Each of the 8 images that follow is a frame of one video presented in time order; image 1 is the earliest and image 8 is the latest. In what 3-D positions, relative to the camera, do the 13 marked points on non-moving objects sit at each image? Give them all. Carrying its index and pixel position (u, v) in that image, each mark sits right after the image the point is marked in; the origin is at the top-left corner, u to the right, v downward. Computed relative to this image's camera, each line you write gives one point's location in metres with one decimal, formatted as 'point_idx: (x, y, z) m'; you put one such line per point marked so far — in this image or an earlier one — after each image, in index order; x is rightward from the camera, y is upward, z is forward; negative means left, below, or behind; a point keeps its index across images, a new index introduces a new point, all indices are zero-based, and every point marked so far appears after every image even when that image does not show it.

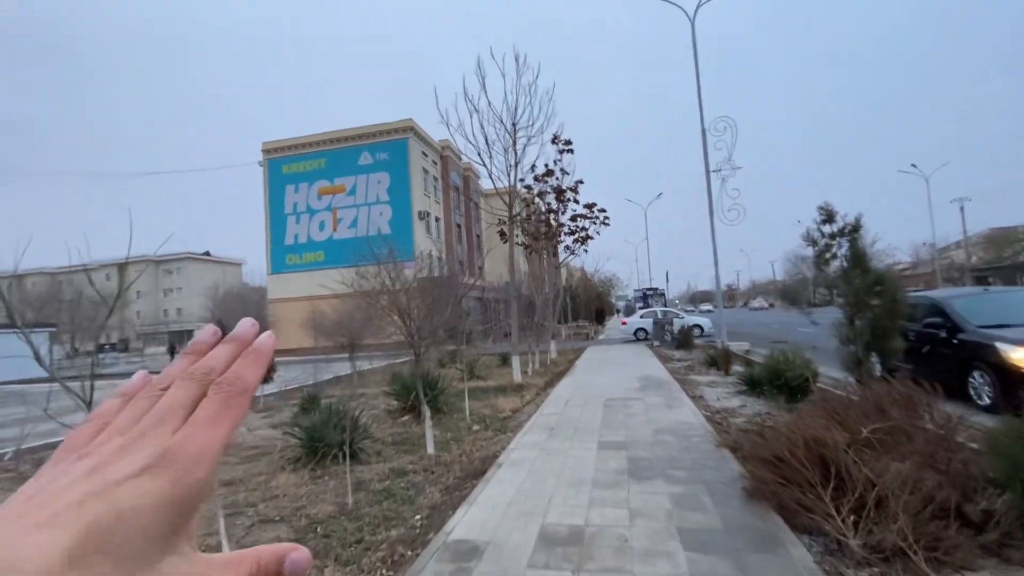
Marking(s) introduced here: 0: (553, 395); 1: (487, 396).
0: (+0.9, -2.4, +10.6) m
1: (-0.7, -3.0, +13.0) m
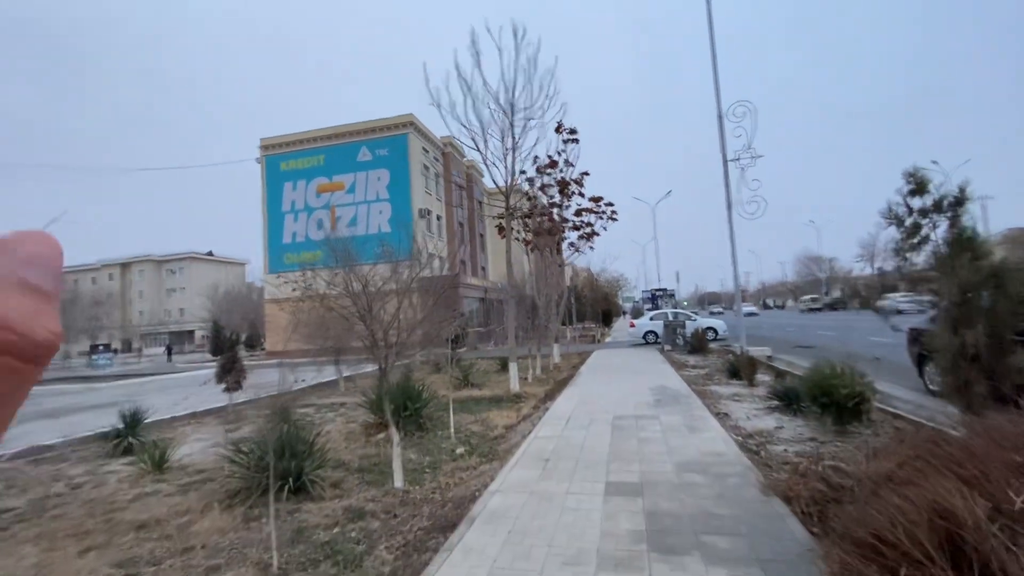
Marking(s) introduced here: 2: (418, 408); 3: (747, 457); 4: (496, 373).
0: (+0.8, -2.3, +9.1) m
1: (-0.8, -2.9, +11.5) m
2: (-1.9, -2.5, +9.8) m
3: (+2.9, -2.1, +5.8) m
4: (-0.6, -3.0, +16.9) m
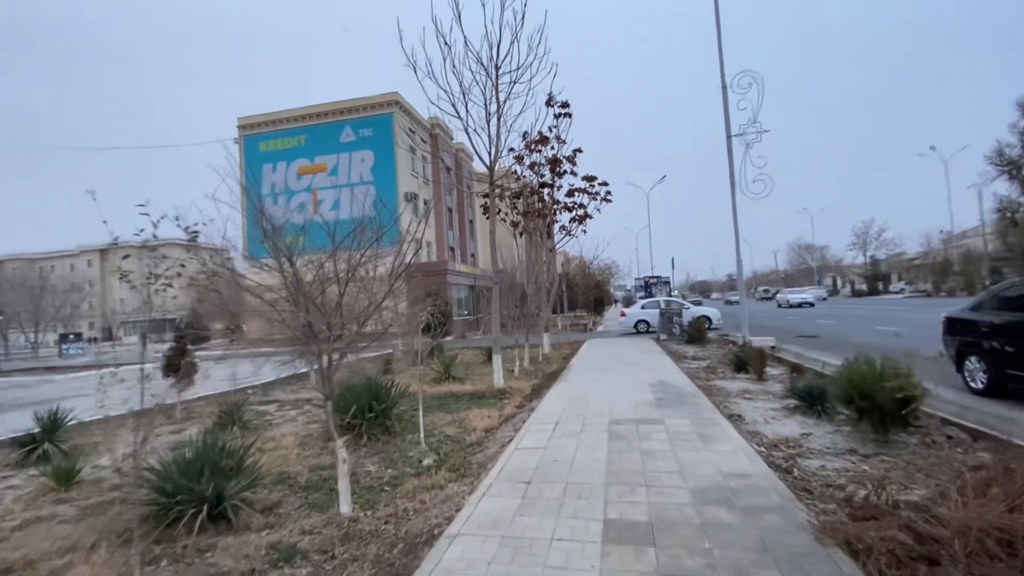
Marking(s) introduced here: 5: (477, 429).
0: (+0.4, -2.0, +7.9) m
1: (-1.2, -2.6, +10.3) m
2: (-2.3, -2.2, +8.5) m
3: (+2.6, -1.9, +4.6) m
4: (-1.0, -2.5, +15.6) m
5: (-0.6, -2.4, +8.3) m
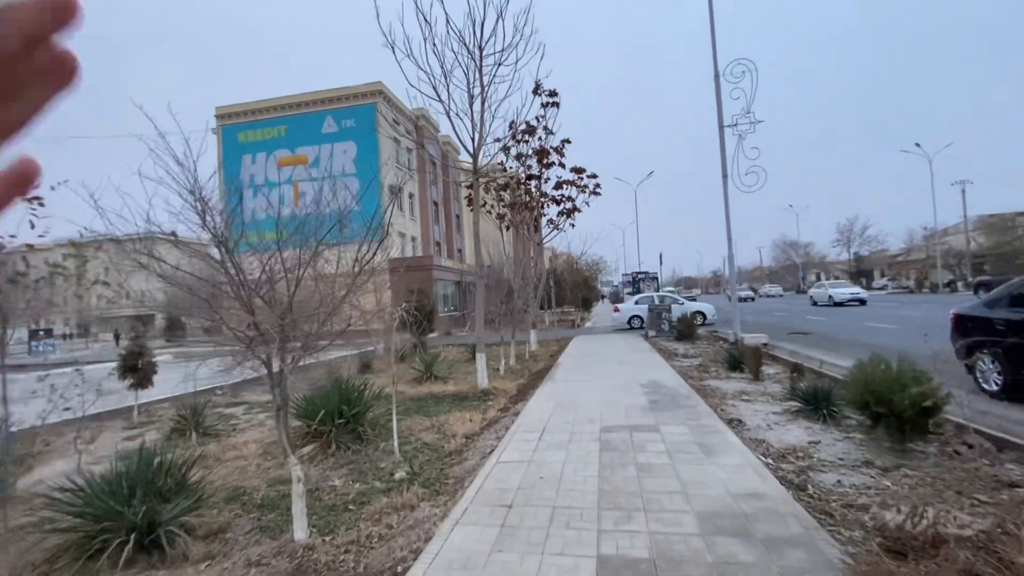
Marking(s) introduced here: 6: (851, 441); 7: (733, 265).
0: (+0.2, -2.0, +7.3) m
1: (-1.5, -2.5, +9.6) m
2: (-2.6, -2.1, +7.8) m
3: (+2.4, -1.8, +4.0) m
4: (-1.5, -2.4, +15.0) m
5: (-0.9, -2.4, +7.6) m
6: (+4.1, -1.9, +5.8) m
7: (+7.5, +0.8, +16.1) m
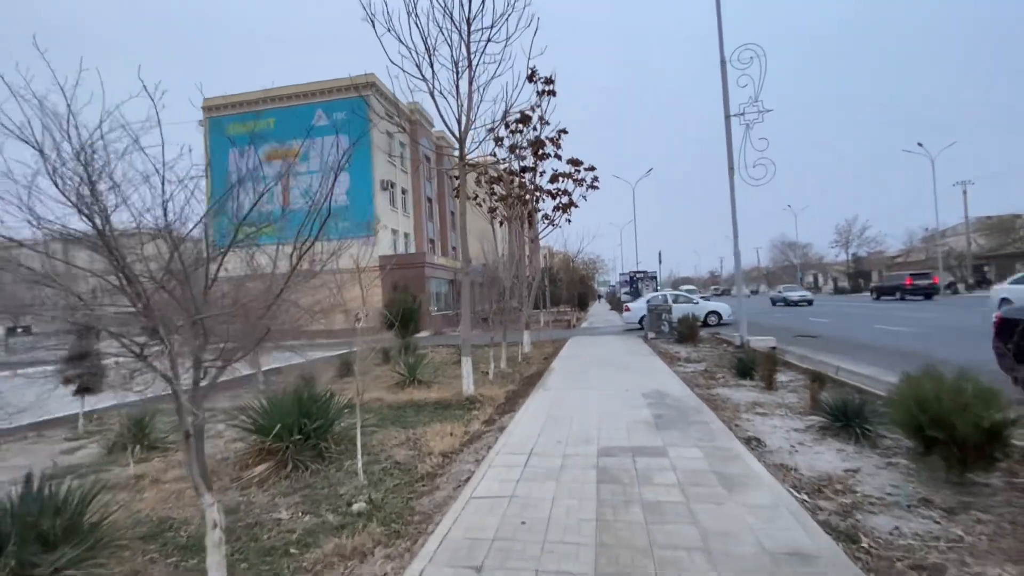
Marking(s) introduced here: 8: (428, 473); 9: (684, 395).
0: (0.0, -1.9, +6.3) m
1: (-1.7, -2.4, +8.7) m
2: (-2.8, -2.0, +6.8) m
3: (+2.2, -1.8, +3.1) m
4: (-1.8, -2.3, +14.0) m
5: (-1.1, -2.3, +6.7) m
6: (+3.9, -1.8, +4.8) m
7: (+7.2, +0.8, +15.2) m
8: (-1.0, -2.3, +6.0) m
9: (+2.9, -1.8, +7.9) m
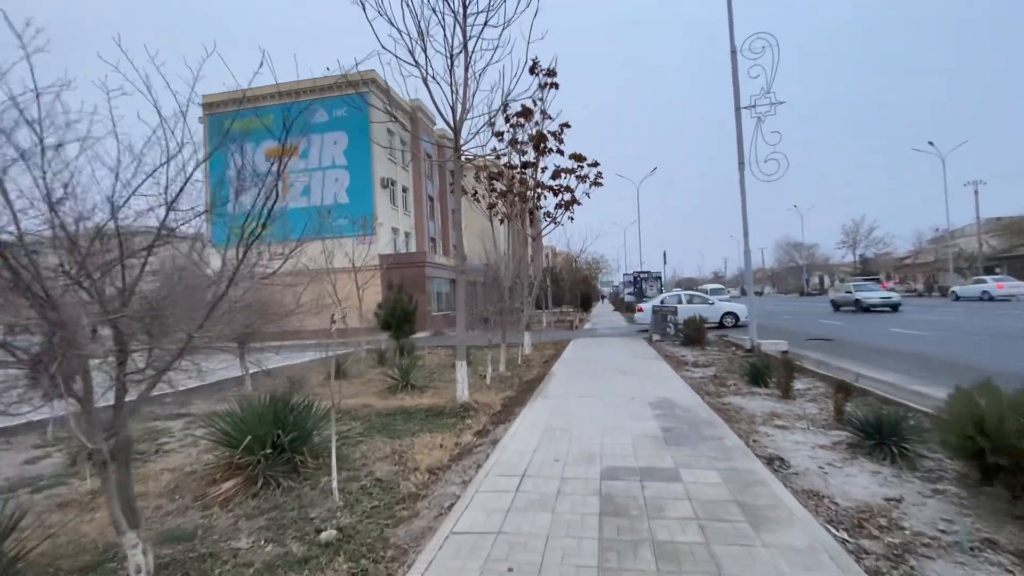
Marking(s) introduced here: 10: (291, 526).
0: (-0.1, -1.9, +5.7) m
1: (-1.8, -2.4, +8.0) m
2: (-2.9, -2.0, +6.2) m
3: (+2.1, -1.8, +2.4) m
4: (-1.8, -2.3, +13.4) m
5: (-1.2, -2.3, +6.1) m
6: (+3.8, -1.8, +4.2) m
7: (+7.2, +0.7, +14.6) m
8: (-1.1, -2.3, +5.4) m
9: (+2.8, -1.8, +7.3) m
10: (-2.3, -2.4, +4.9) m
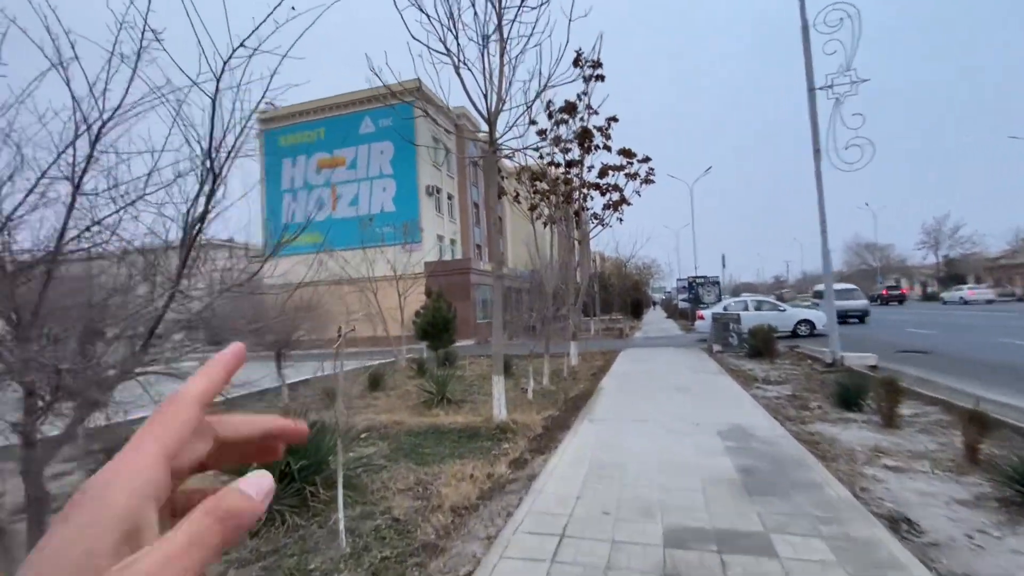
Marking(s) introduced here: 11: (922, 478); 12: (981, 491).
0: (+0.3, -2.0, +4.7) m
1: (-1.2, -2.5, +7.2) m
2: (-2.4, -2.1, +5.5) m
3: (+2.1, -1.8, +1.2) m
4: (-0.6, -2.5, +12.5) m
5: (-0.8, -2.4, +5.2) m
6: (+4.0, -1.9, +2.8) m
7: (+8.4, +0.6, +12.8) m
8: (-0.8, -2.4, +4.5) m
9: (+3.3, -1.9, +6.0) m
10: (-1.9, -2.5, +4.1) m
11: (+4.2, -1.9, +4.9) m
12: (+4.4, -1.9, +4.5) m
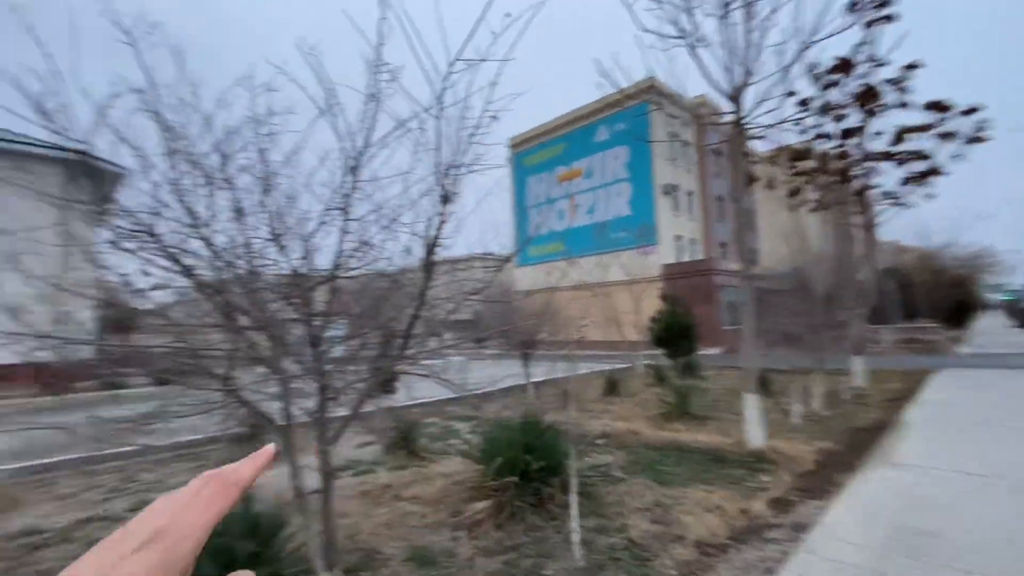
0: (+2.3, -2.0, +3.7) m
1: (+2.2, -2.5, +6.6) m
2: (+0.3, -2.2, +5.7) m
3: (+2.3, -1.8, -0.3) m
4: (+5.2, -2.6, +11.0) m
5: (+1.6, -2.4, +4.6) m
6: (+4.7, -1.8, +0.3) m
7: (+13.3, +0.7, +7.1) m
8: (+1.3, -2.4, +4.0) m
9: (+5.6, -1.8, +3.4) m
10: (+0.1, -2.5, +4.2) m
11: (+5.9, -1.9, +2.0) m
12: (+5.9, -1.8, +1.6) m
